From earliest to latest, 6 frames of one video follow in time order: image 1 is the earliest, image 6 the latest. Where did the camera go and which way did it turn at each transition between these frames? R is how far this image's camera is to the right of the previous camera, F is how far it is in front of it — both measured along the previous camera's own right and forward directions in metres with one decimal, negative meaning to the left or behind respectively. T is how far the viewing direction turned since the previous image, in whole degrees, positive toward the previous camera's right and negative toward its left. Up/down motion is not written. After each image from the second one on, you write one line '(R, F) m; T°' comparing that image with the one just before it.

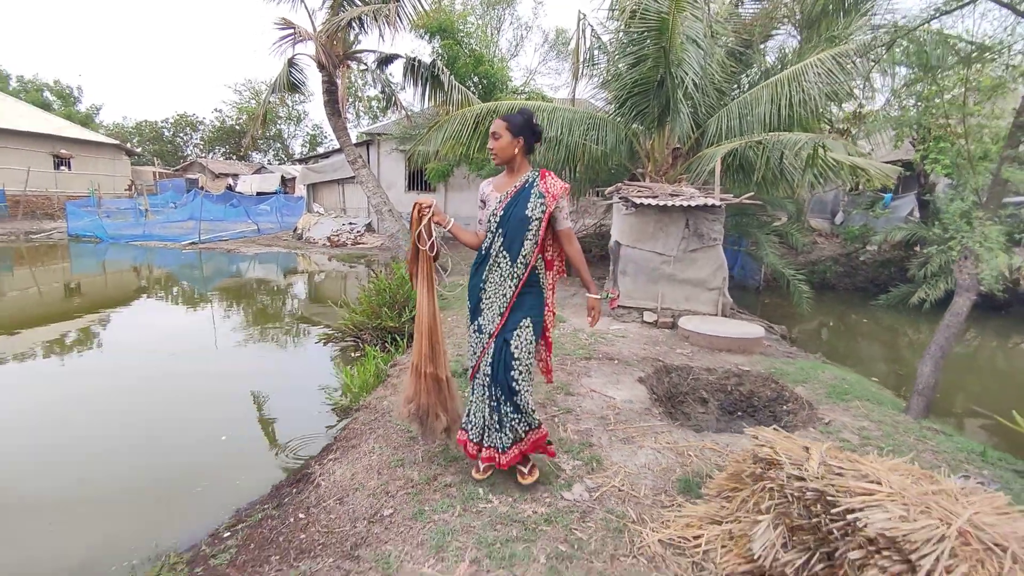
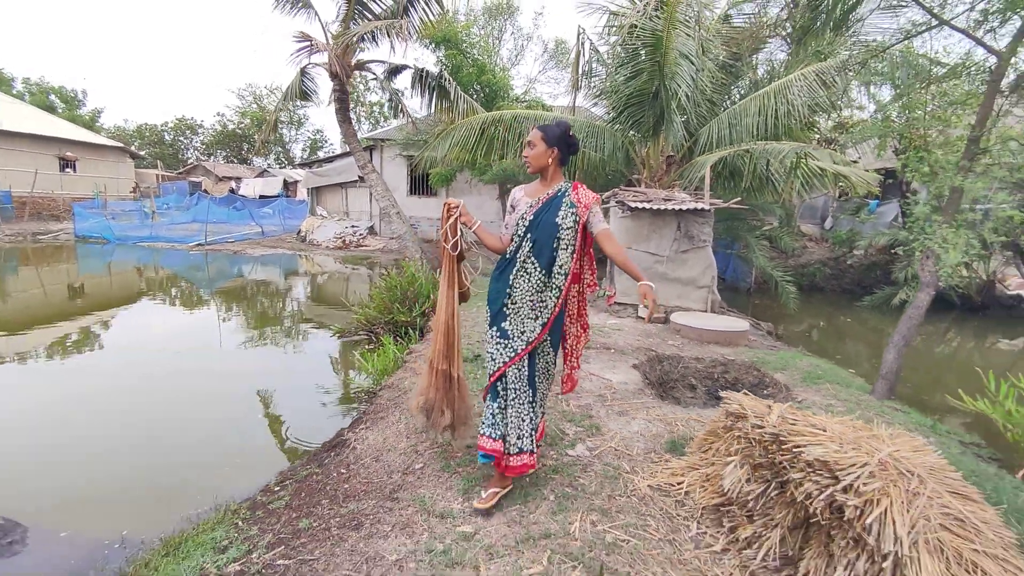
(-0.1, -0.4) m; 0°
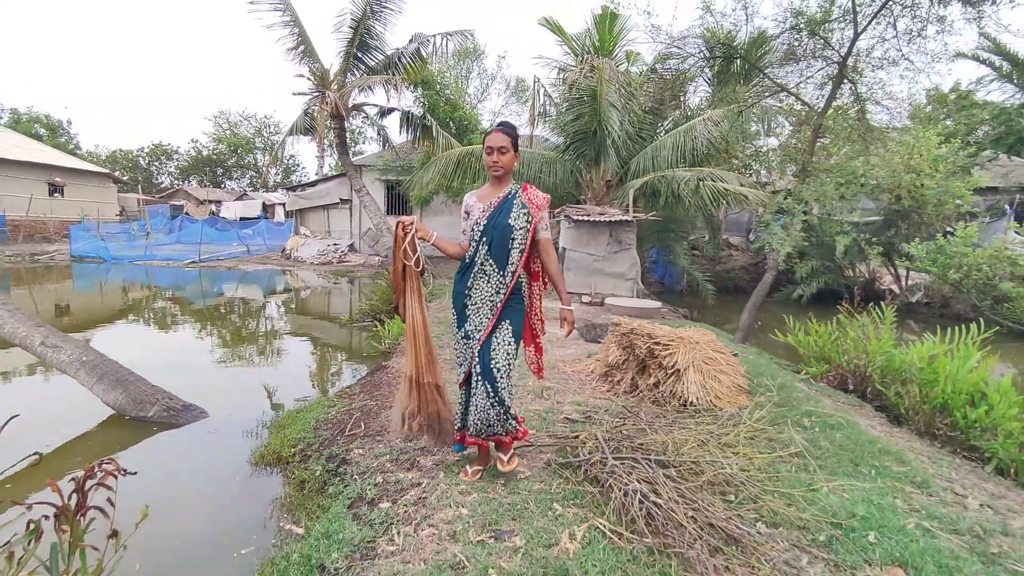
(-0.1, -1.7) m; +4°
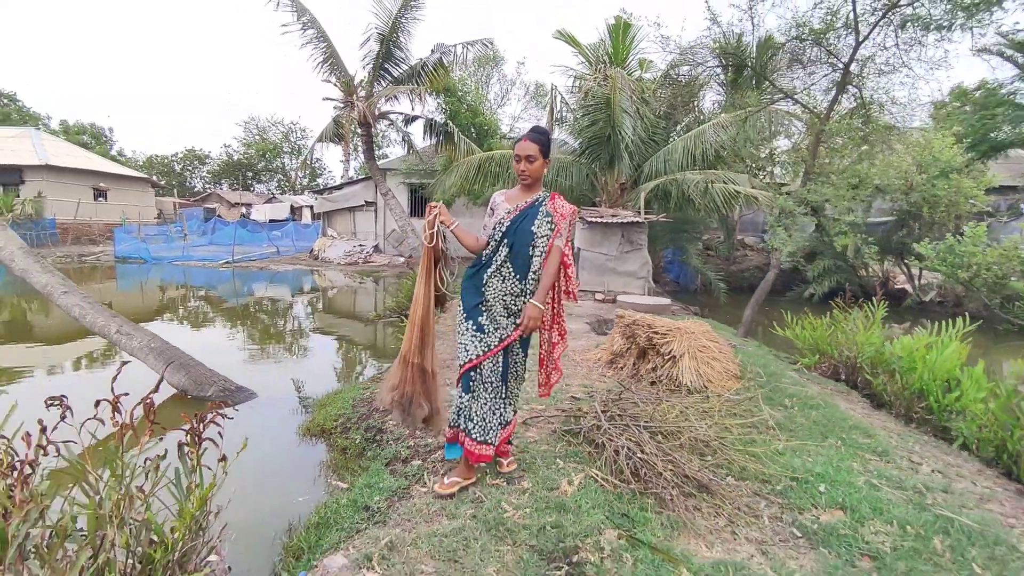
(0.0, -0.4) m; -2°
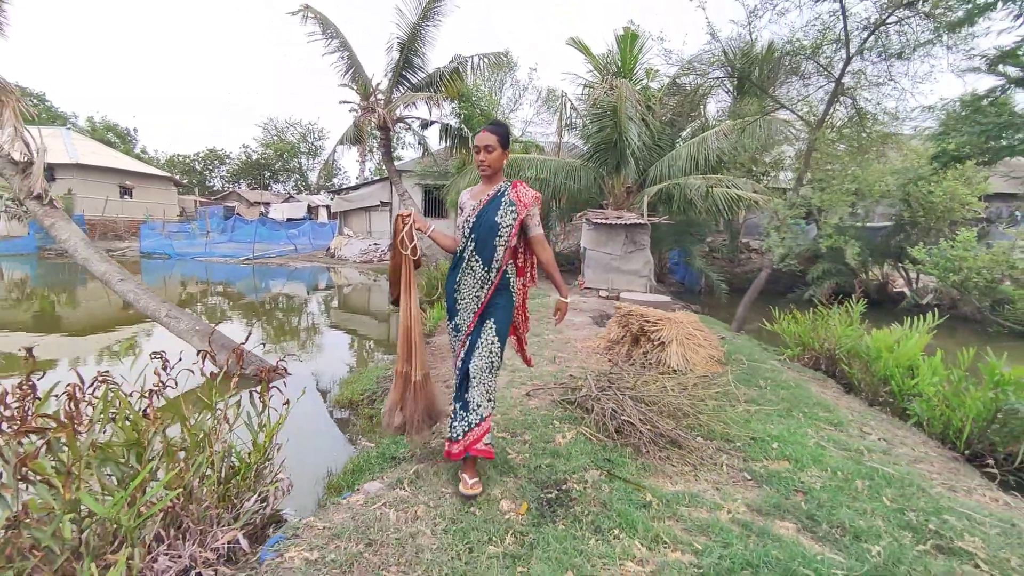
(0.0, -0.5) m; -1°
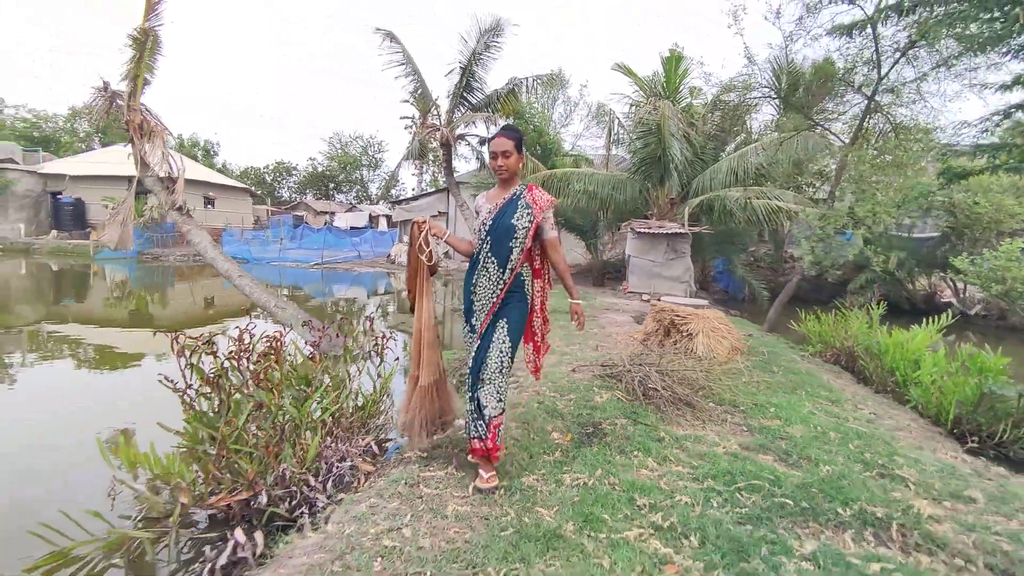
(0.0, -0.8) m; -5°
